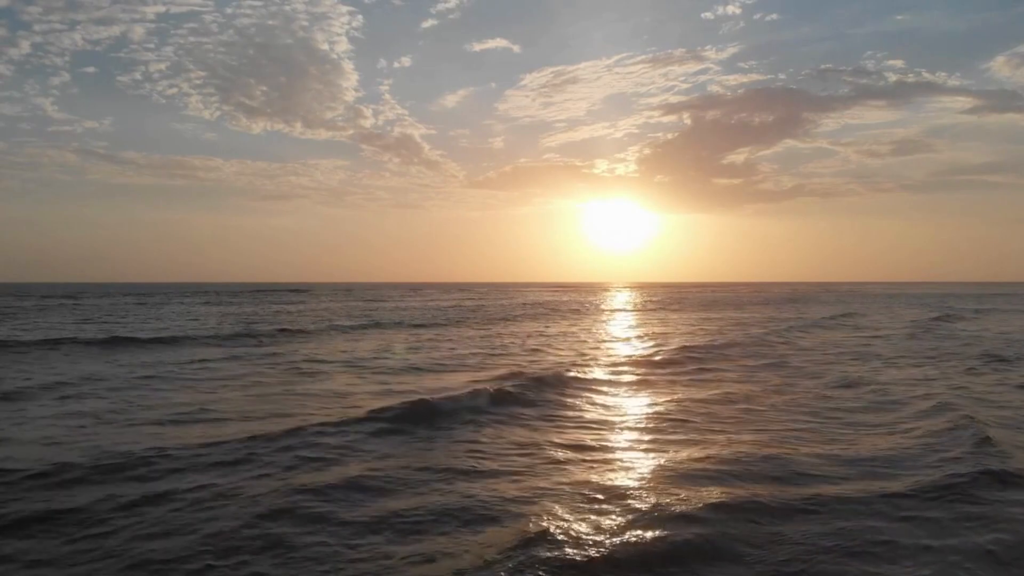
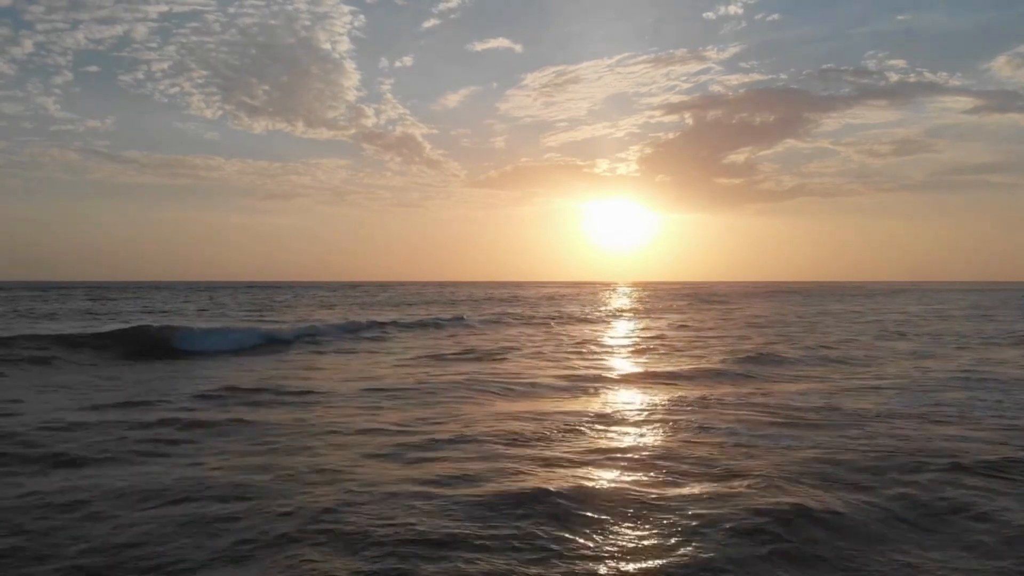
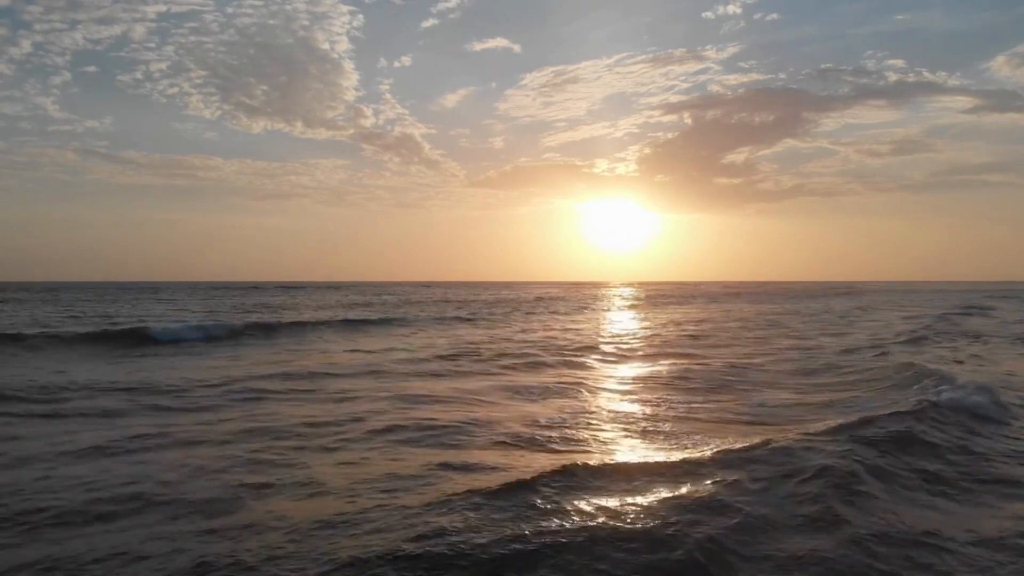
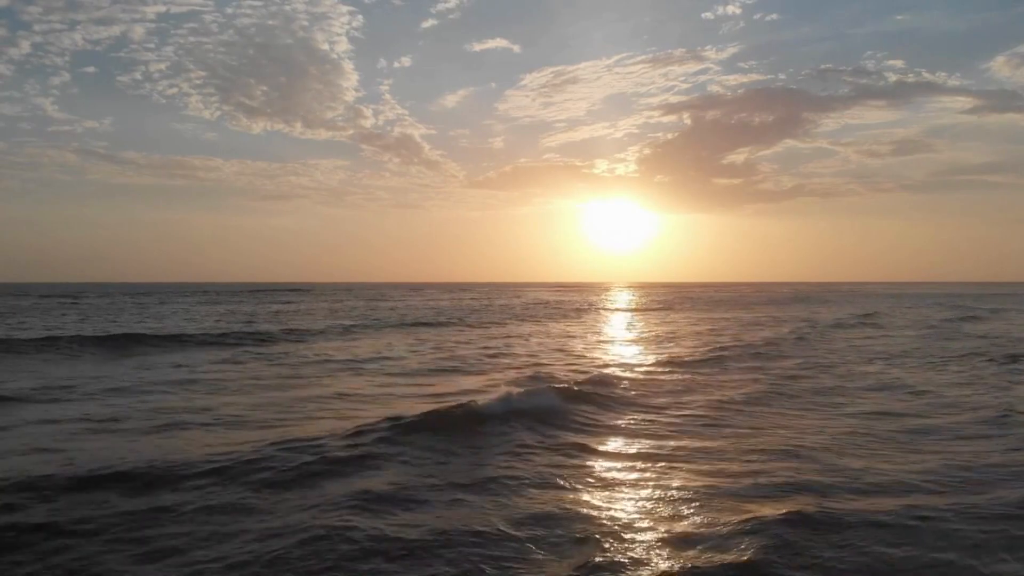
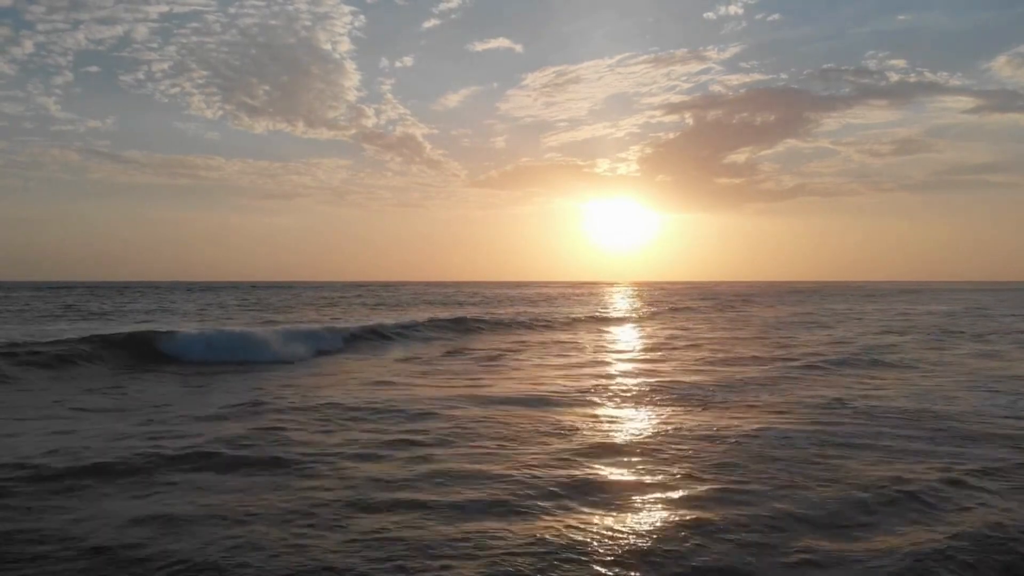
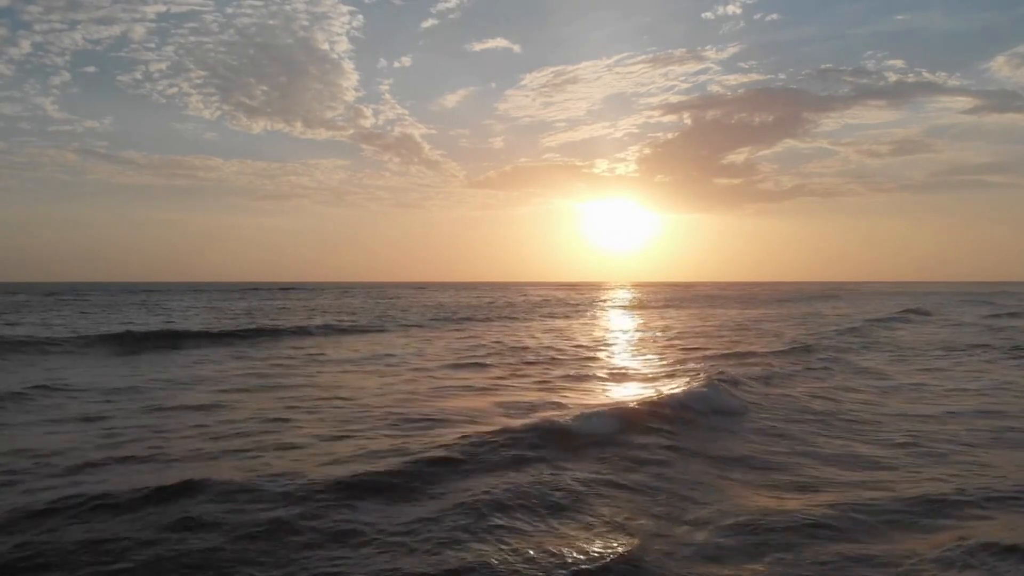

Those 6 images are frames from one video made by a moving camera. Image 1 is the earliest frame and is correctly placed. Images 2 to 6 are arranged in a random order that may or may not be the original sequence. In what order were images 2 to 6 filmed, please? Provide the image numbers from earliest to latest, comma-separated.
4, 6, 3, 2, 5
